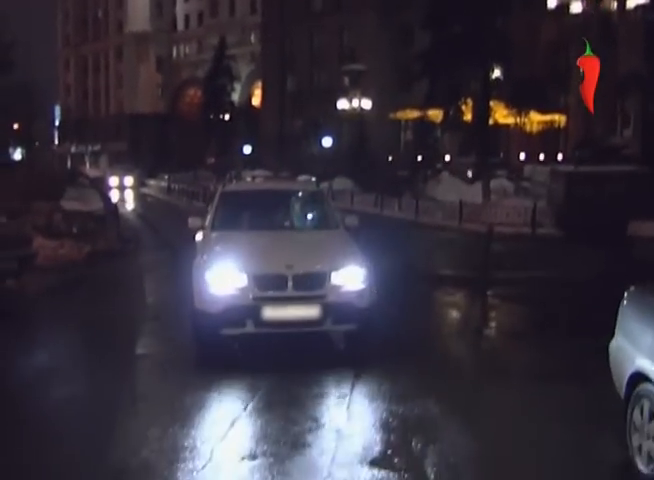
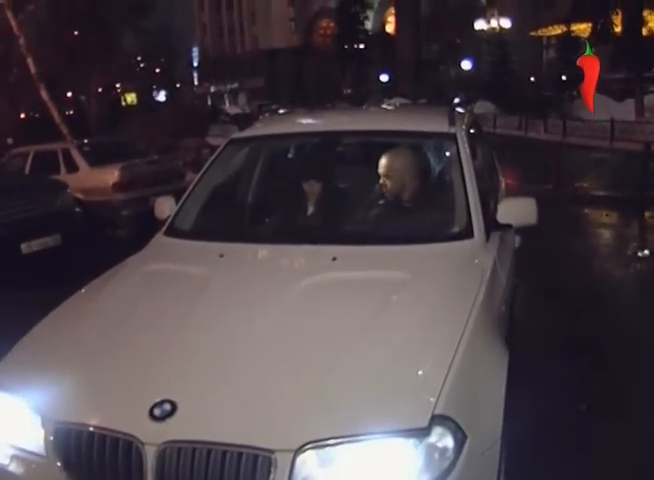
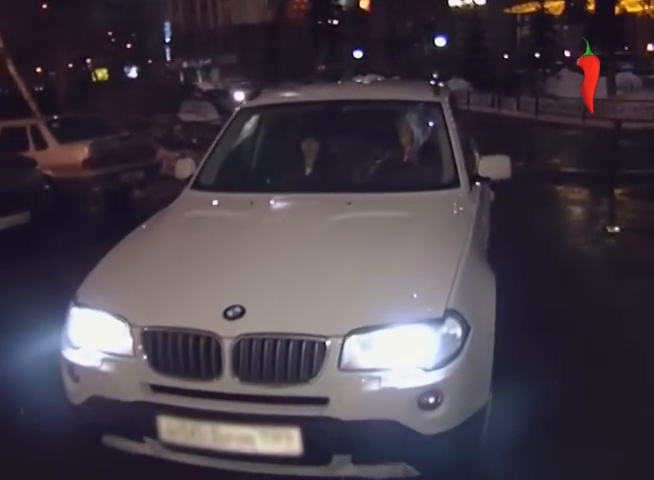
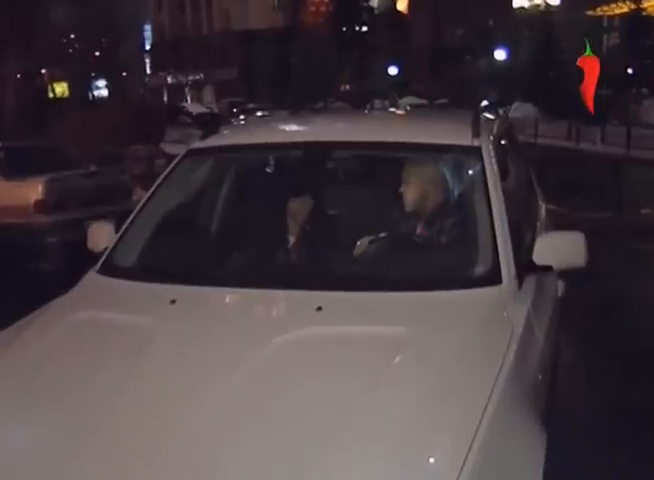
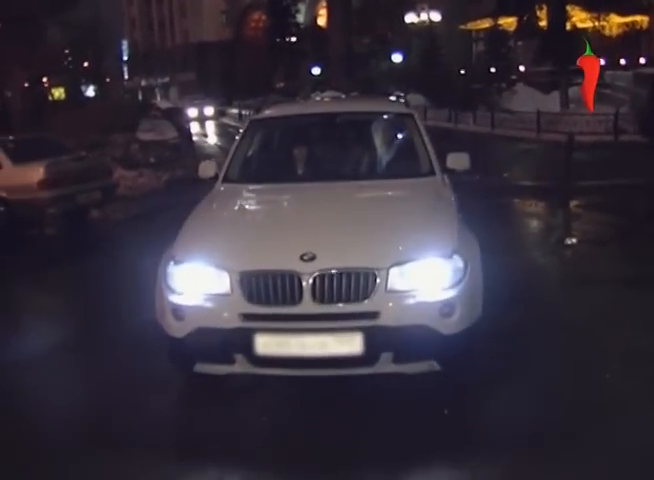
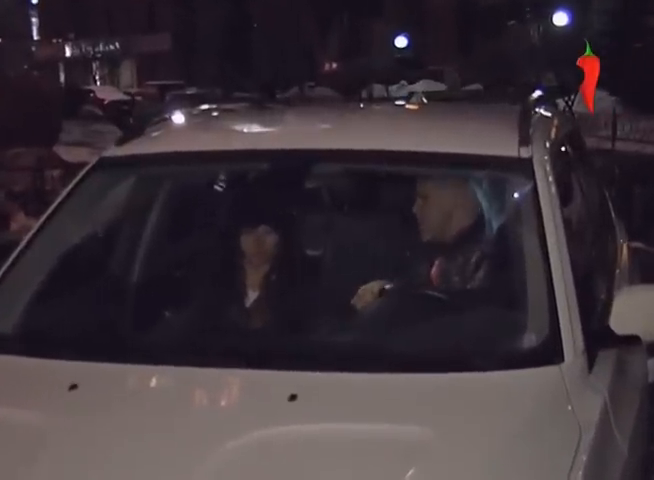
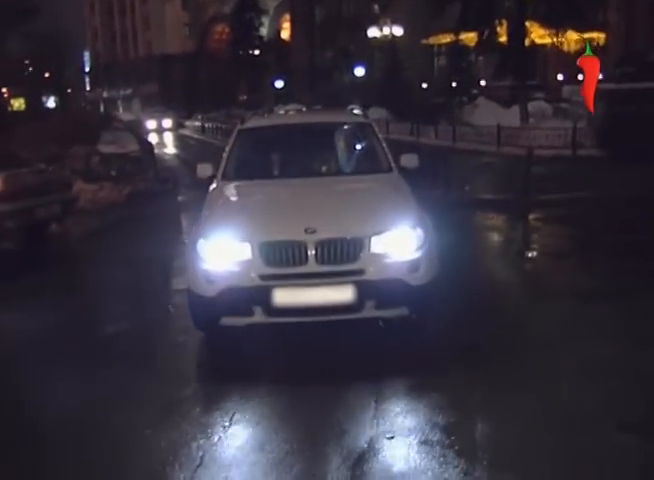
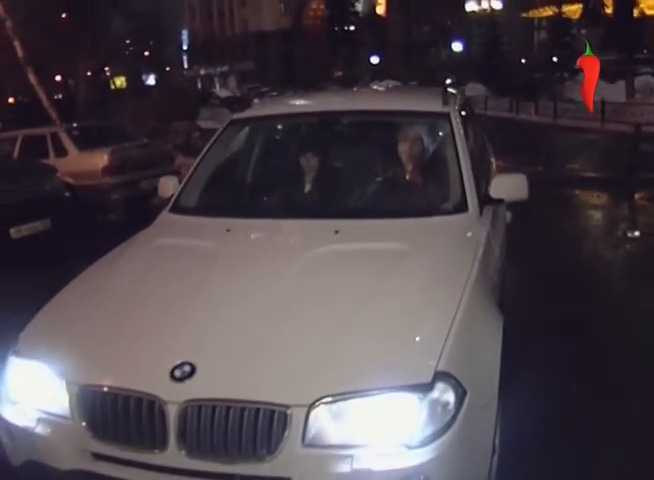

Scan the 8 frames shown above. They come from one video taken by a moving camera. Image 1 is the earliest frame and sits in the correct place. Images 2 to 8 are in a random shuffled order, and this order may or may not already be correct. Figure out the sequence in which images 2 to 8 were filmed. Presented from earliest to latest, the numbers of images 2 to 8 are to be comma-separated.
7, 5, 3, 8, 2, 4, 6
